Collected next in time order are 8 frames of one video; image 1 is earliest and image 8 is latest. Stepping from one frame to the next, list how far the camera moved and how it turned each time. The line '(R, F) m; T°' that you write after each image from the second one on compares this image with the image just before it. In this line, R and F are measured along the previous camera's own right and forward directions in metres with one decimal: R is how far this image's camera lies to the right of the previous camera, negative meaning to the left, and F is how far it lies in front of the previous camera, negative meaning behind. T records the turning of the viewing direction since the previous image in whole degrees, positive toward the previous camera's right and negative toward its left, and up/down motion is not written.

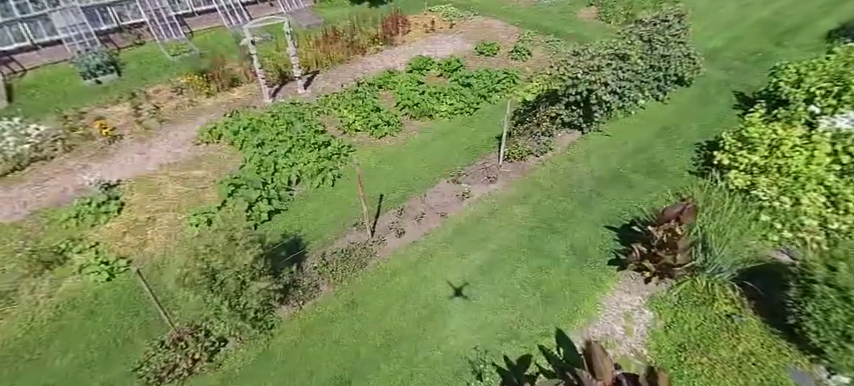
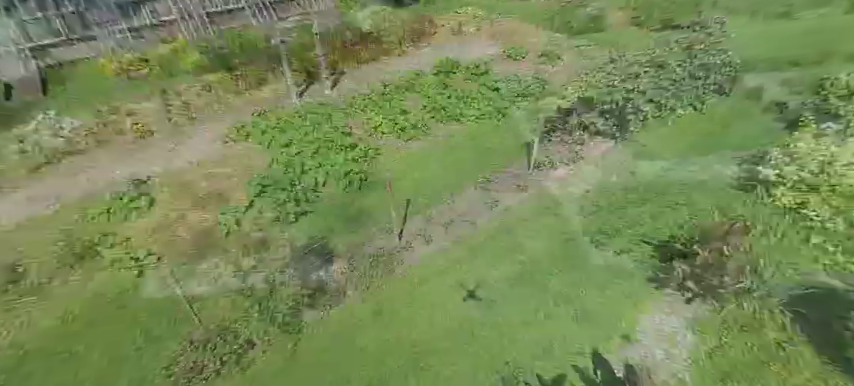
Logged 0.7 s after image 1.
(-1.0, +0.4) m; -2°
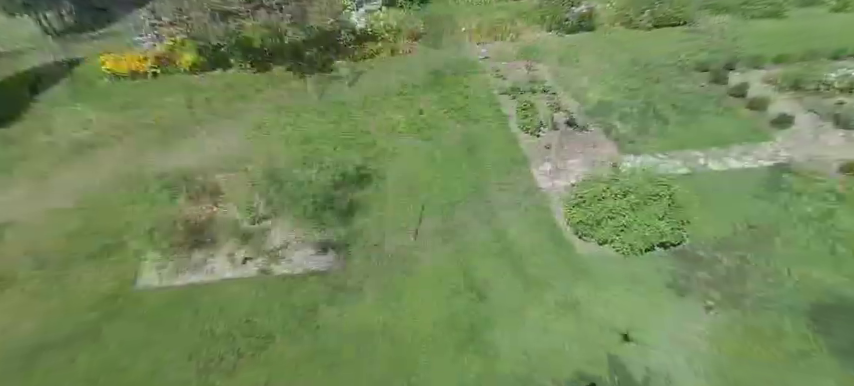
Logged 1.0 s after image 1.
(+0.3, 0.0) m; -2°
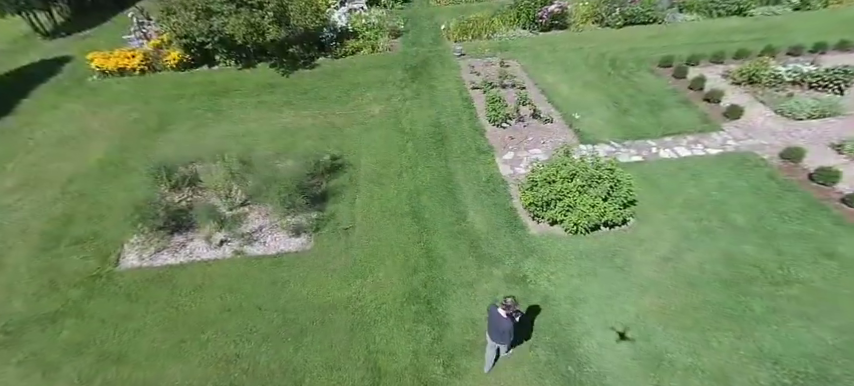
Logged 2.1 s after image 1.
(+0.6, -0.5) m; 0°
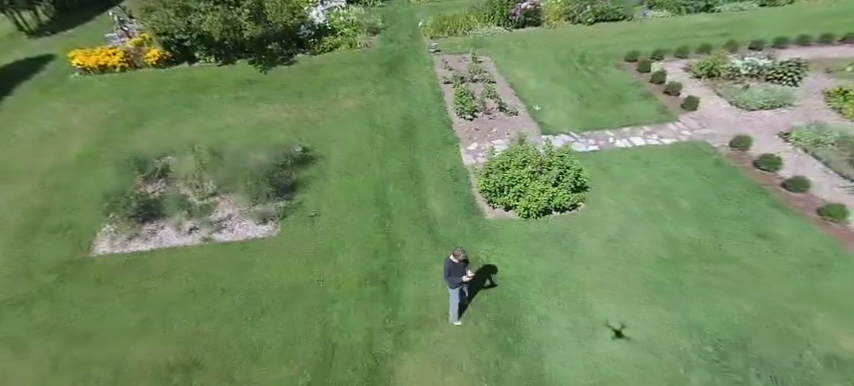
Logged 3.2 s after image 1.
(+0.7, -0.3) m; 0°
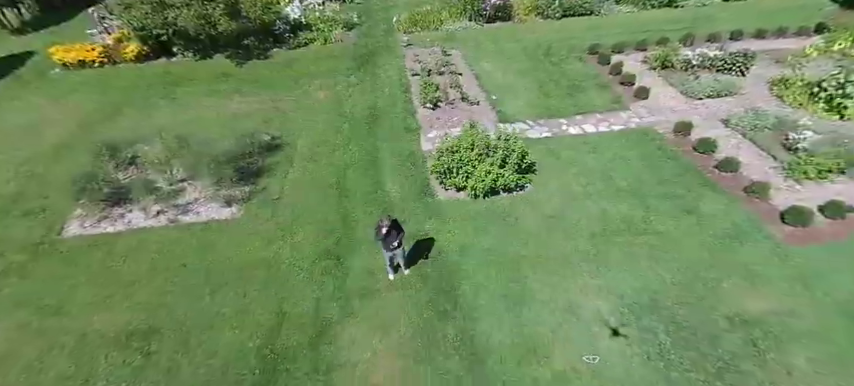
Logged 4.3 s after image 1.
(+0.8, -0.4) m; +1°
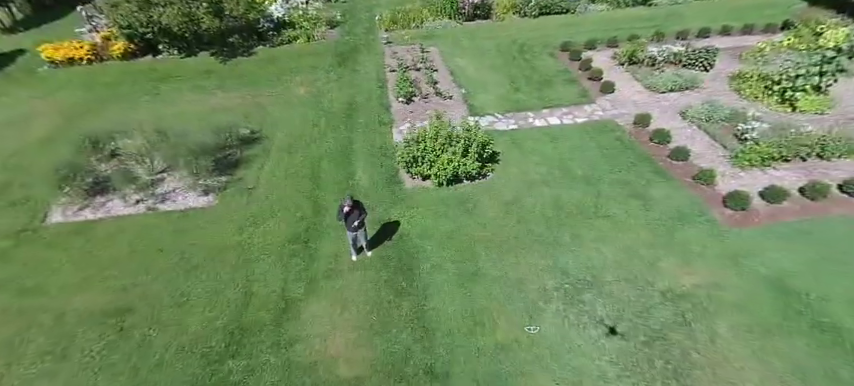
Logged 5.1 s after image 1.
(+0.6, -0.4) m; 0°
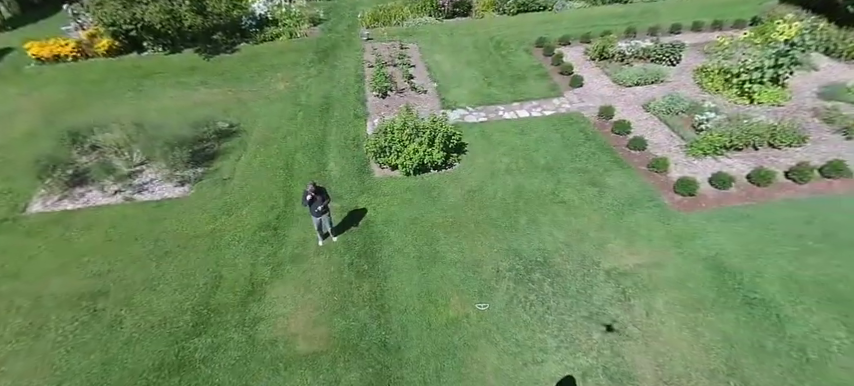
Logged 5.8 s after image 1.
(+0.6, -0.3) m; 0°
